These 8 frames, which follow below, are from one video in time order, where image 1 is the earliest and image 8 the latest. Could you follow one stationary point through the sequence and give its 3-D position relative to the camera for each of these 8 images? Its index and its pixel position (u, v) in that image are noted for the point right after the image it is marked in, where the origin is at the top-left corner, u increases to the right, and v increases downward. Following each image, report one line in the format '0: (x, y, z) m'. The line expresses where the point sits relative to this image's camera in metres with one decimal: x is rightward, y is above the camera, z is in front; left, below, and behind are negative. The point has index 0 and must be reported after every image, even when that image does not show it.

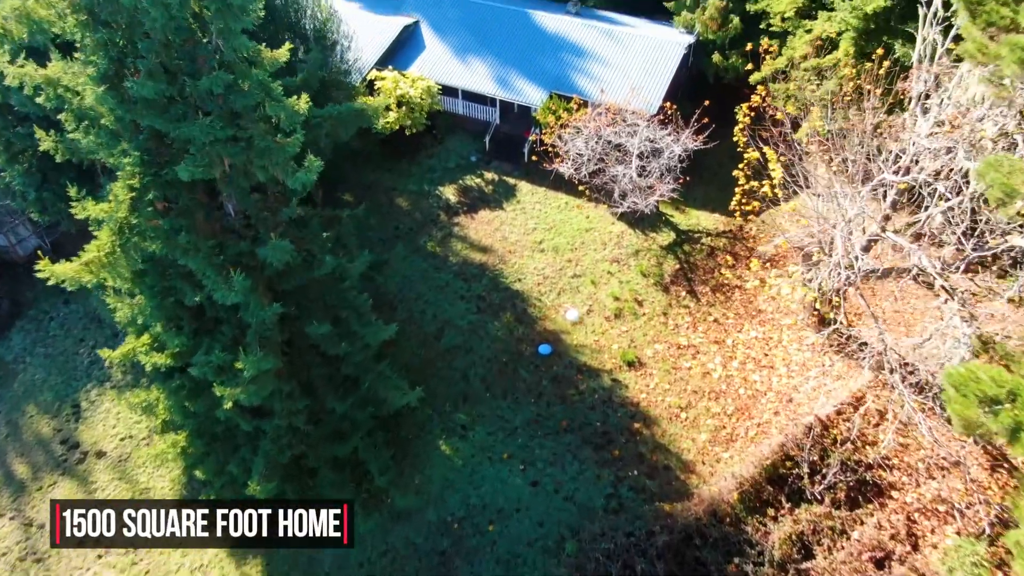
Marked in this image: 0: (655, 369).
0: (+3.3, -1.9, +17.8) m
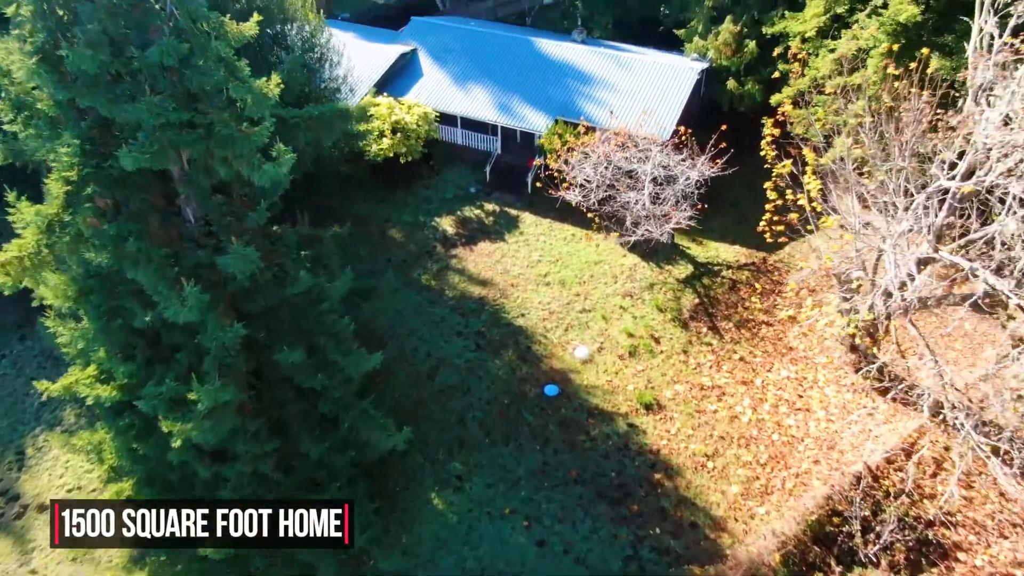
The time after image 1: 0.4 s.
0: (+3.3, -2.6, +15.8) m
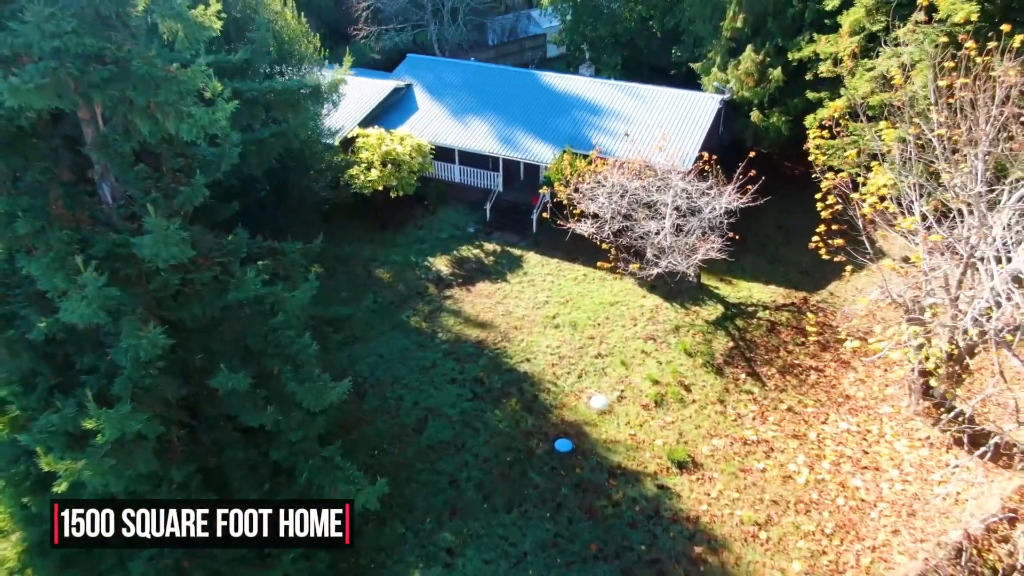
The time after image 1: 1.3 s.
0: (+3.4, -3.1, +12.9) m
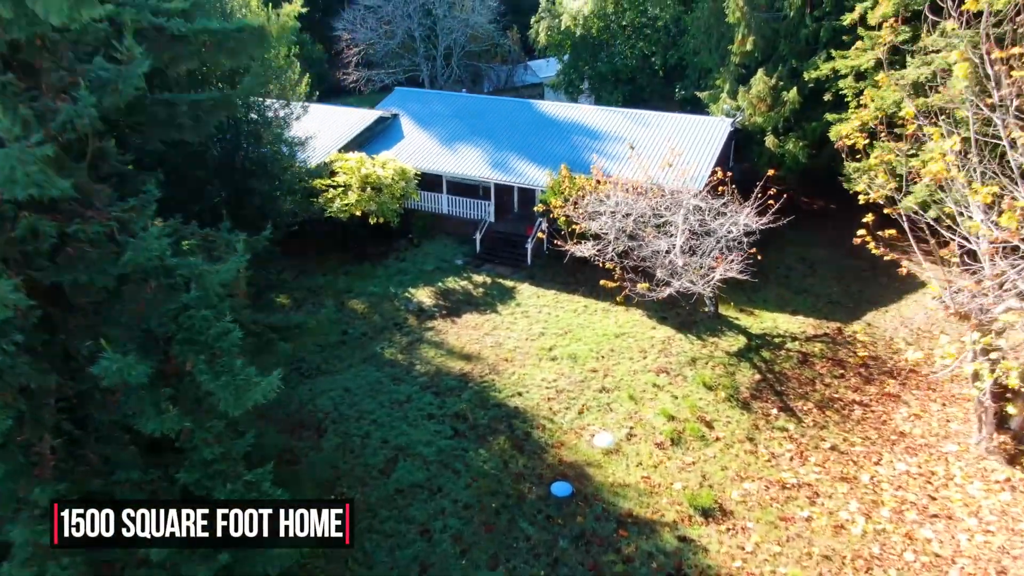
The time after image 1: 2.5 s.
0: (+3.2, -3.2, +10.4) m
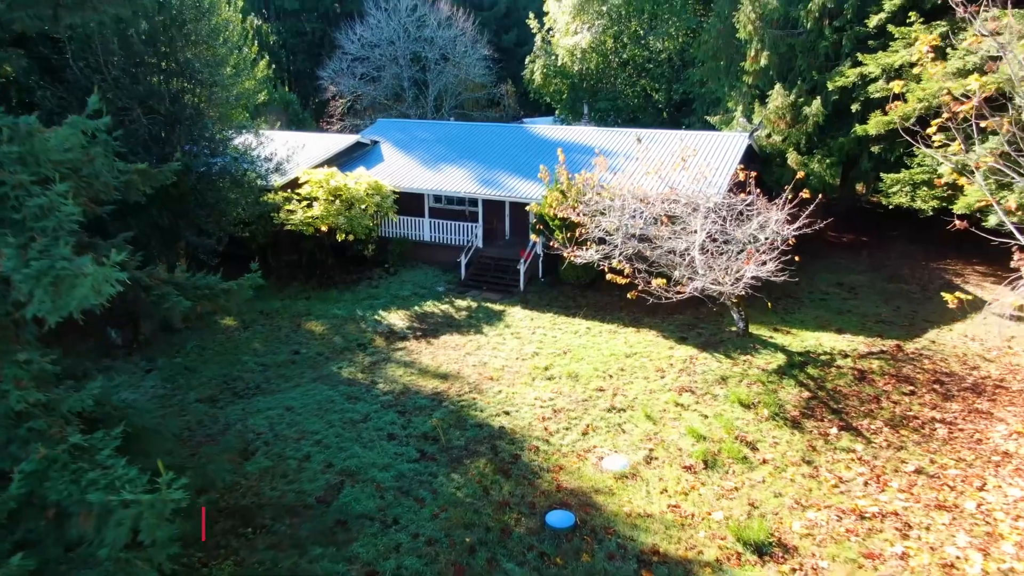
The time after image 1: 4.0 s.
0: (+3.0, -2.6, +7.5) m
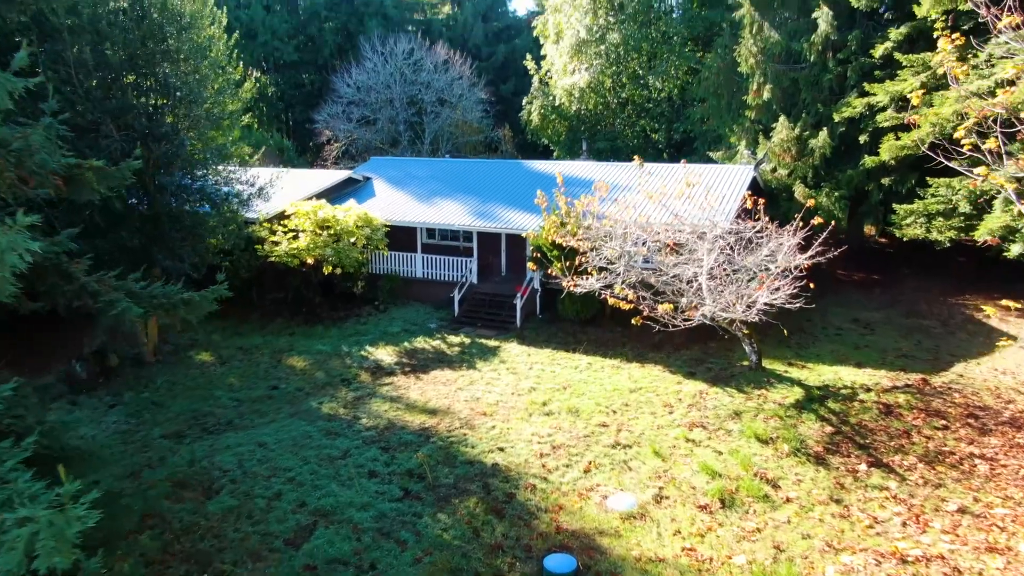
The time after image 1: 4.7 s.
0: (+3.0, -2.7, +6.5) m
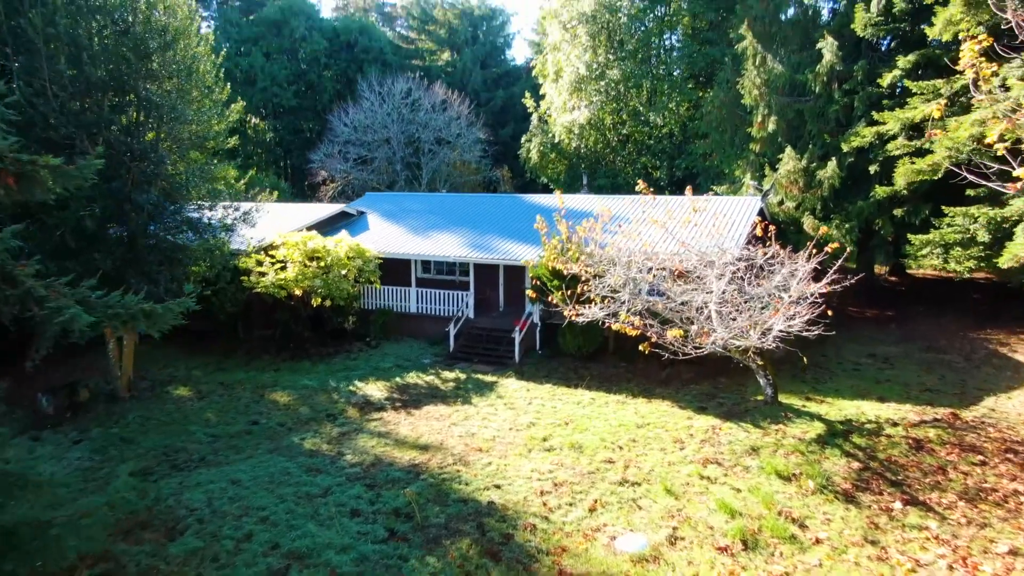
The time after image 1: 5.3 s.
0: (+2.9, -2.7, +5.6) m
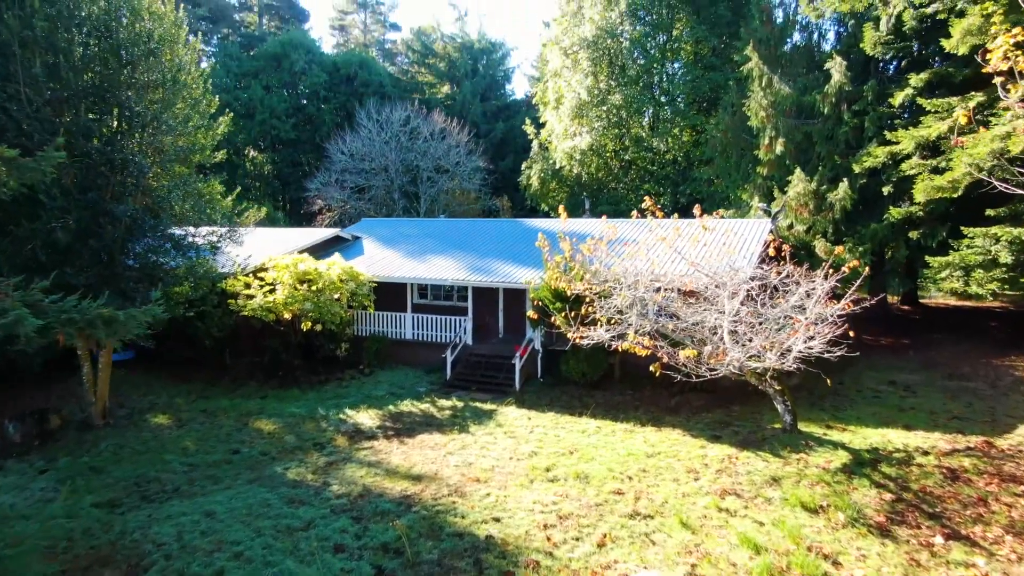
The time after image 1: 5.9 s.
0: (+2.9, -2.7, +4.9) m
